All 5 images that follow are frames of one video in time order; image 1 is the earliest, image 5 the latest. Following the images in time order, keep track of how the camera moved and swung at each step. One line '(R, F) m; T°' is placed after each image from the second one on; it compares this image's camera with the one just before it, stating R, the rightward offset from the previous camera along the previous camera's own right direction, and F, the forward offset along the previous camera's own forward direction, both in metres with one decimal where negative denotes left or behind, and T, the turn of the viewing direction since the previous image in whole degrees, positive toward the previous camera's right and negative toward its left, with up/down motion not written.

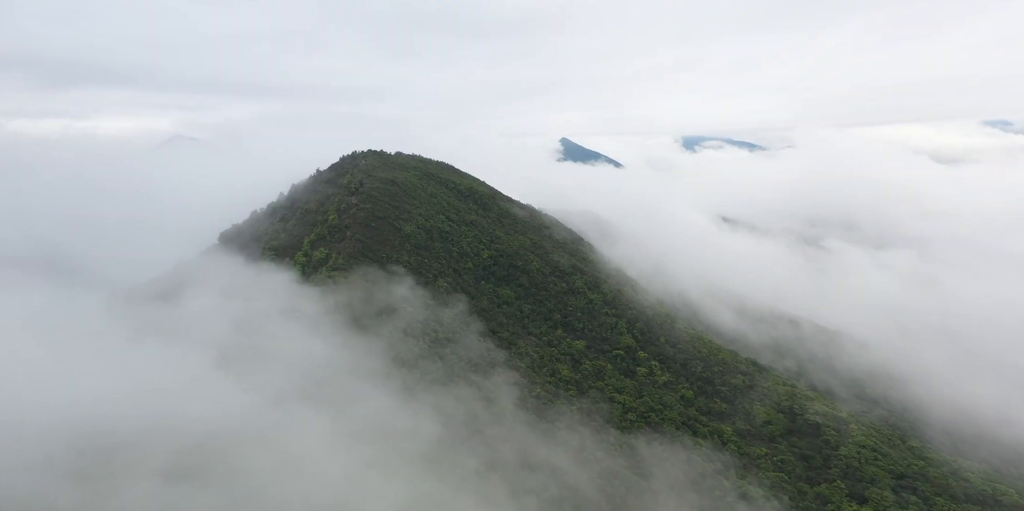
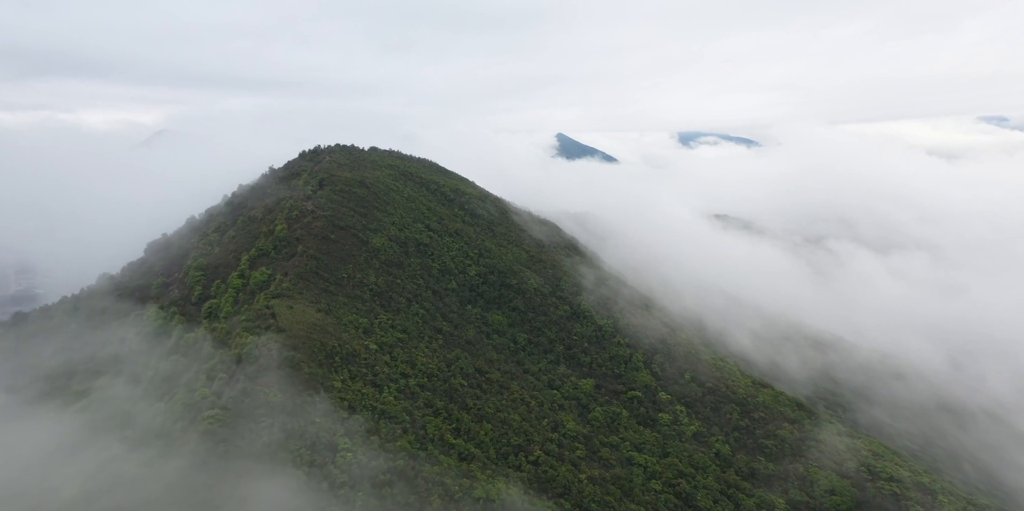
(+0.5, +12.7) m; 0°
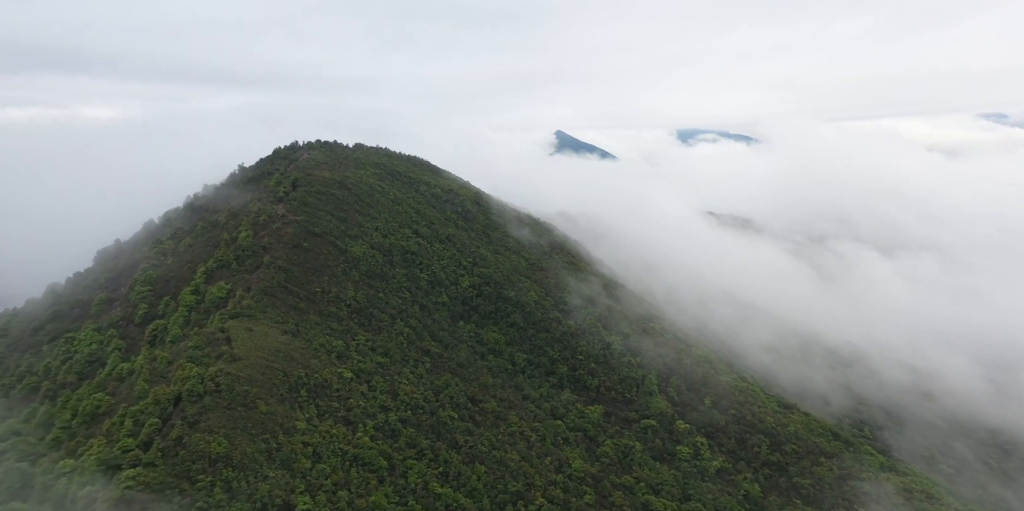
(+0.1, +6.6) m; 0°
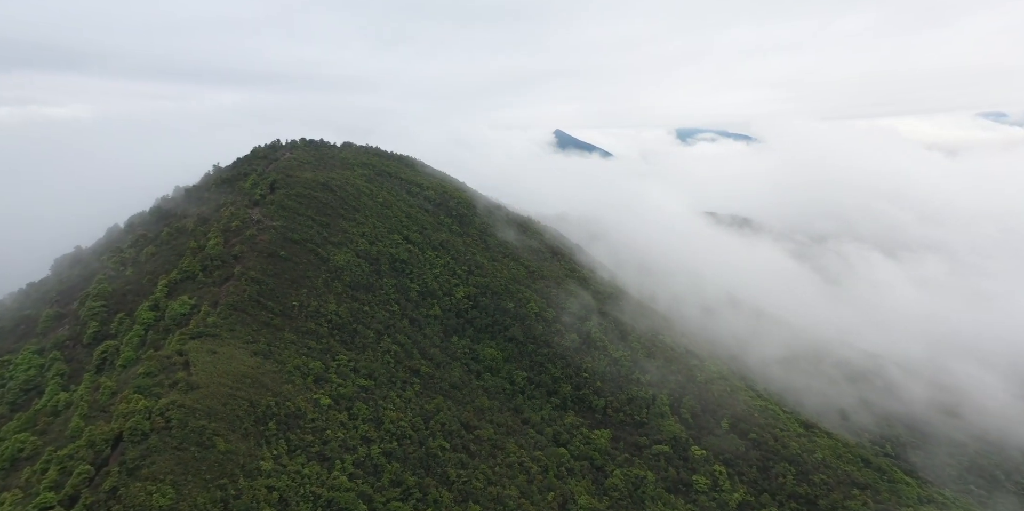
(+0.1, +4.5) m; 0°
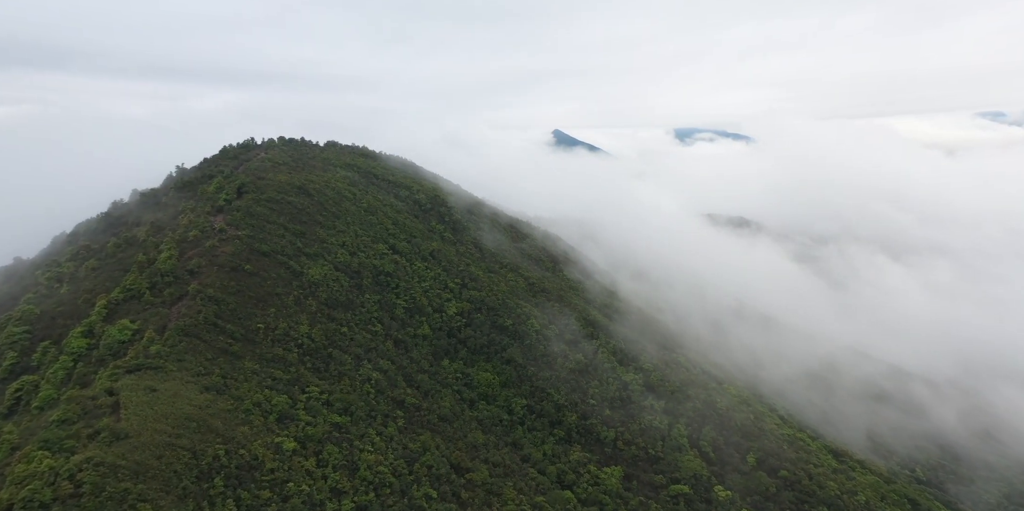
(+0.1, +5.4) m; 0°
